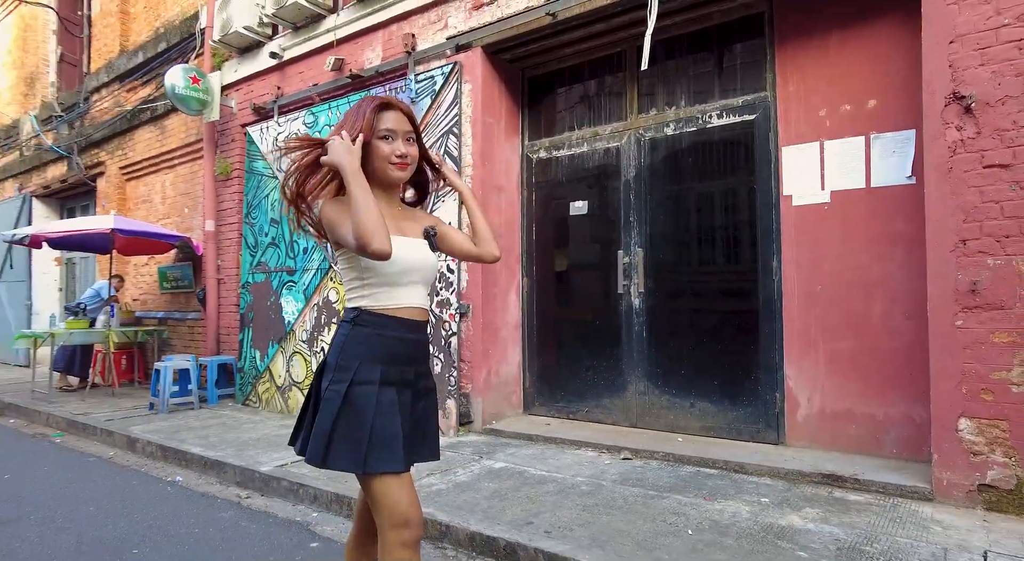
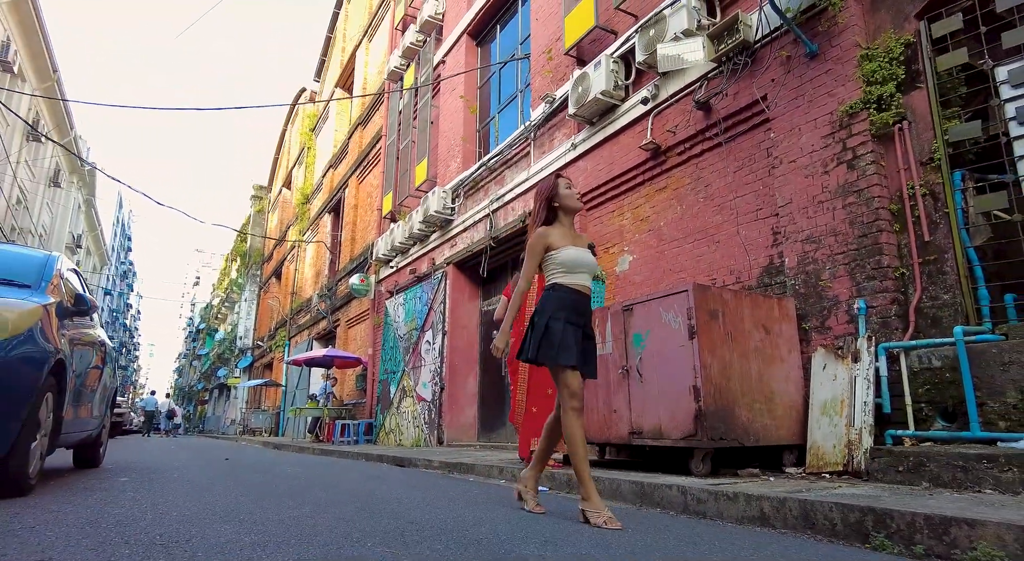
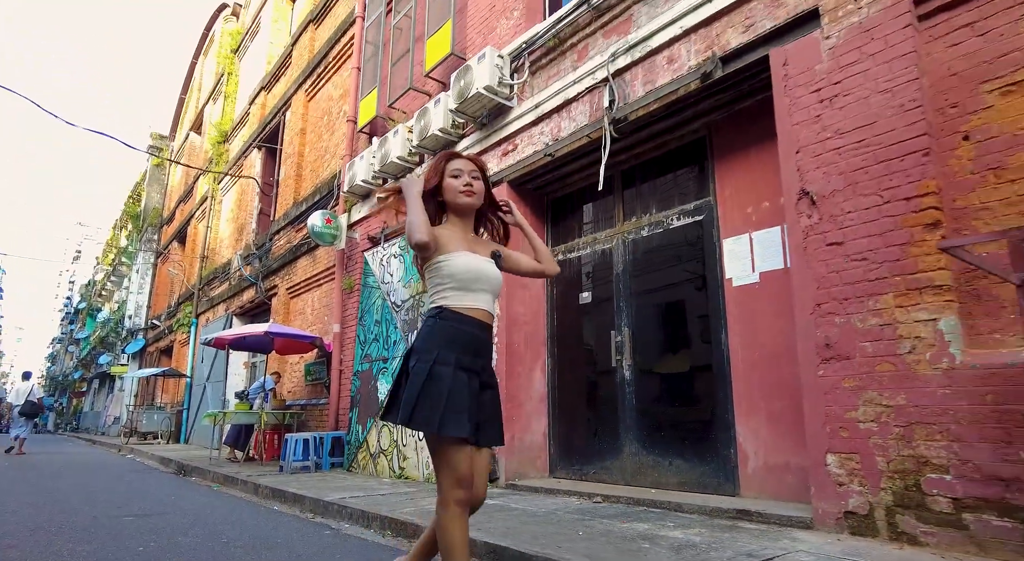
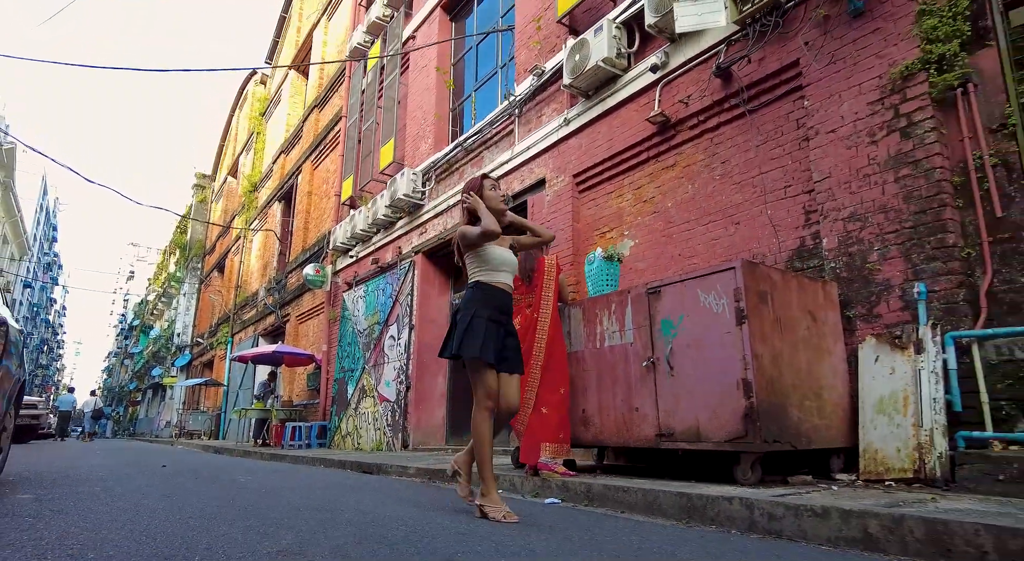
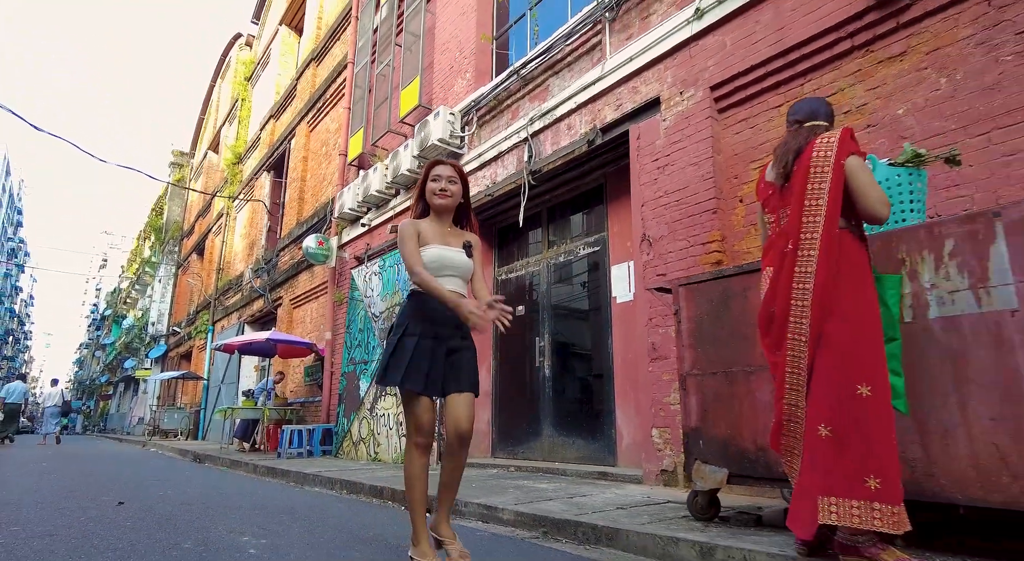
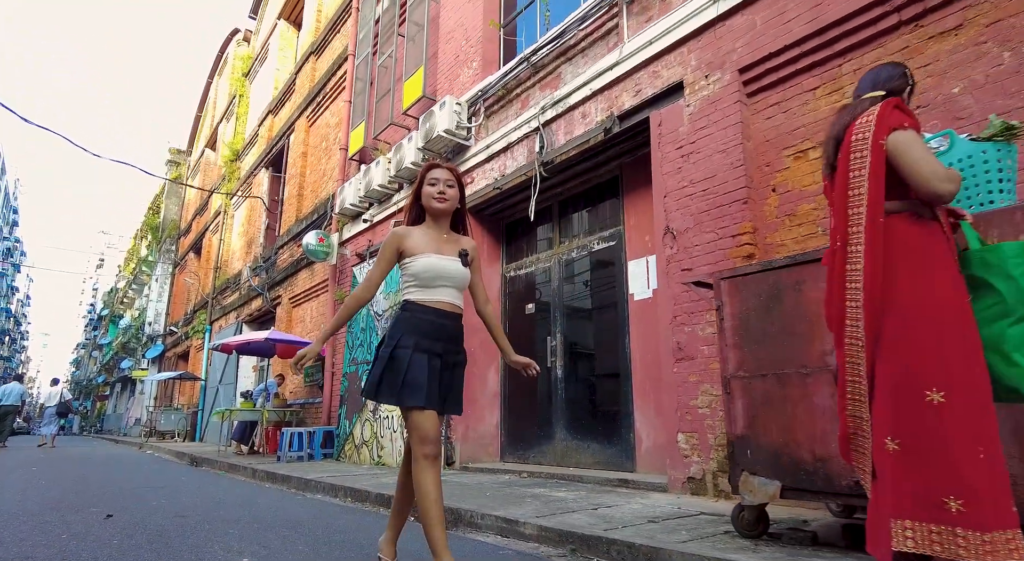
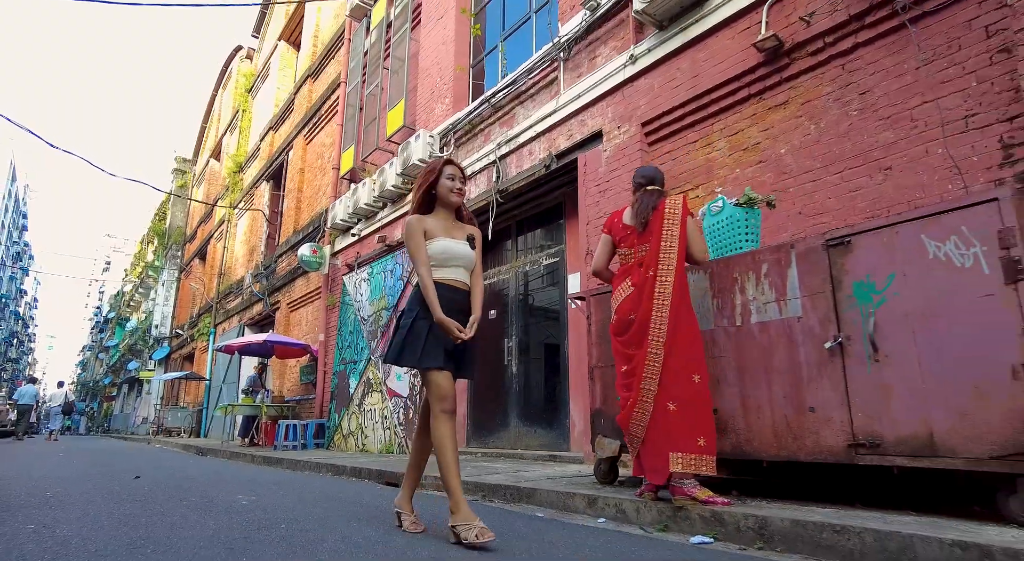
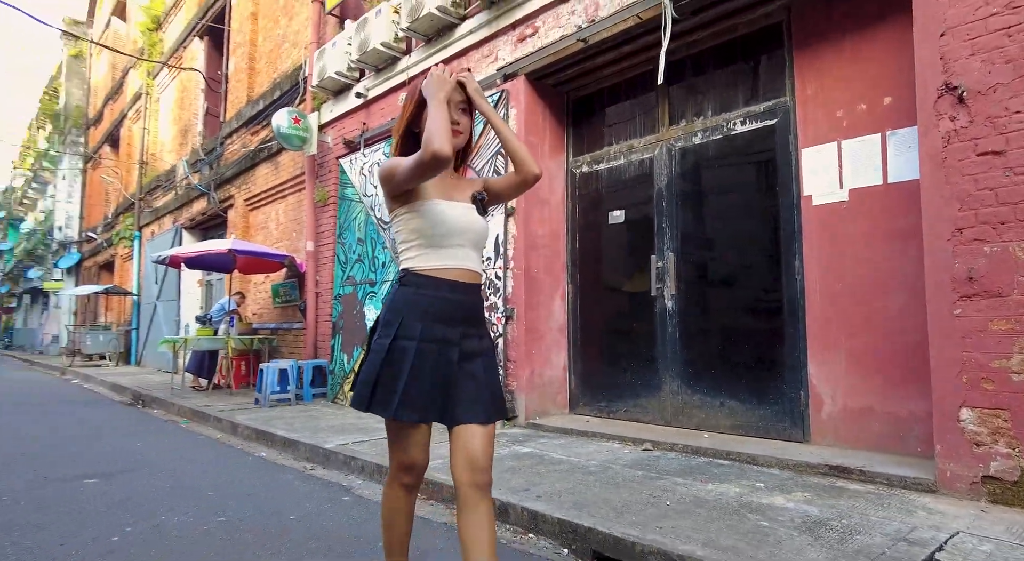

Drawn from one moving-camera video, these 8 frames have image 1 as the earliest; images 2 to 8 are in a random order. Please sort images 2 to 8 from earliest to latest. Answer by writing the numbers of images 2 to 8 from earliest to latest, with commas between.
8, 3, 6, 5, 7, 4, 2
